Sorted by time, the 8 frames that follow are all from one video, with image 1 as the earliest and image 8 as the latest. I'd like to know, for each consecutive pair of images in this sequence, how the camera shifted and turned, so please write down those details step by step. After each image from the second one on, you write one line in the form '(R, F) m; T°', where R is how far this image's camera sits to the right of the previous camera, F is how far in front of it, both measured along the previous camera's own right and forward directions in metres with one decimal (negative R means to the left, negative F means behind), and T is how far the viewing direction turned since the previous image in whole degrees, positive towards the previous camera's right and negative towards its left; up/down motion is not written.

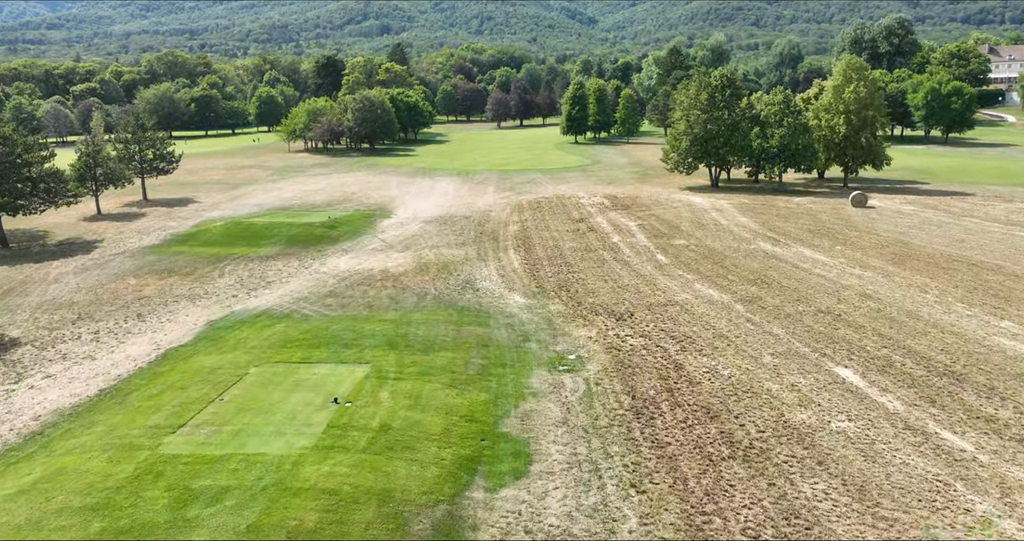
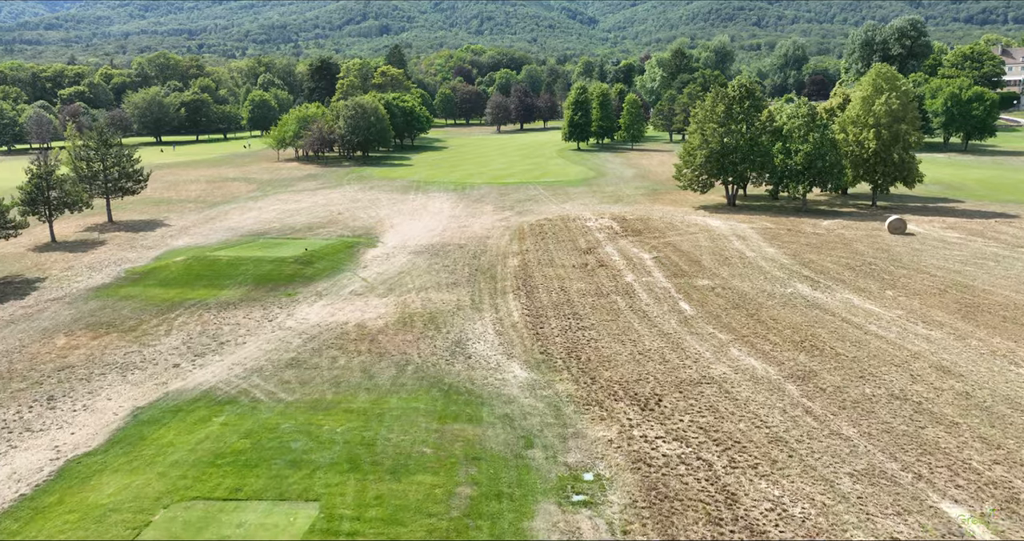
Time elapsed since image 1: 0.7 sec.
(0.0, +4.2) m; 0°
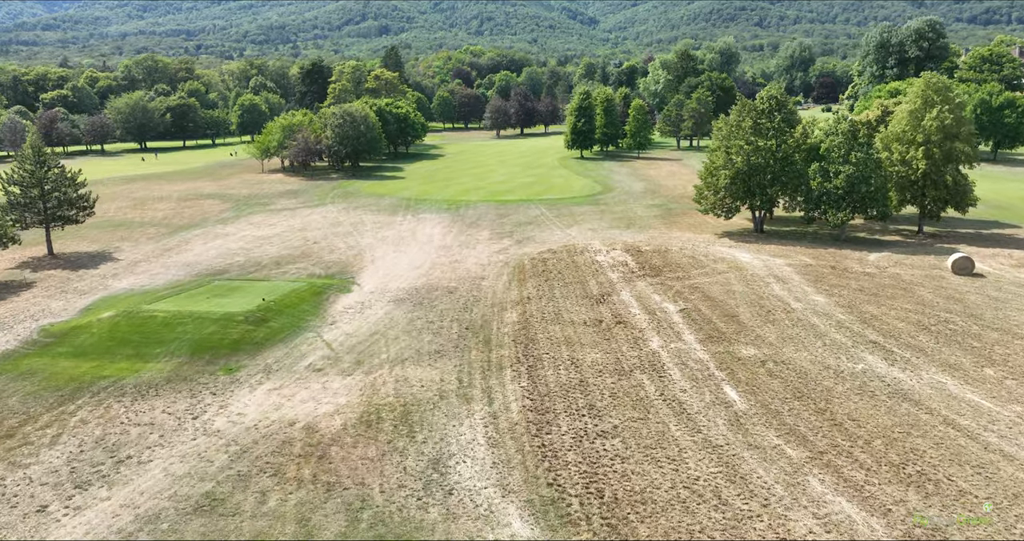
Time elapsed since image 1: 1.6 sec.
(+0.1, +5.7) m; 0°
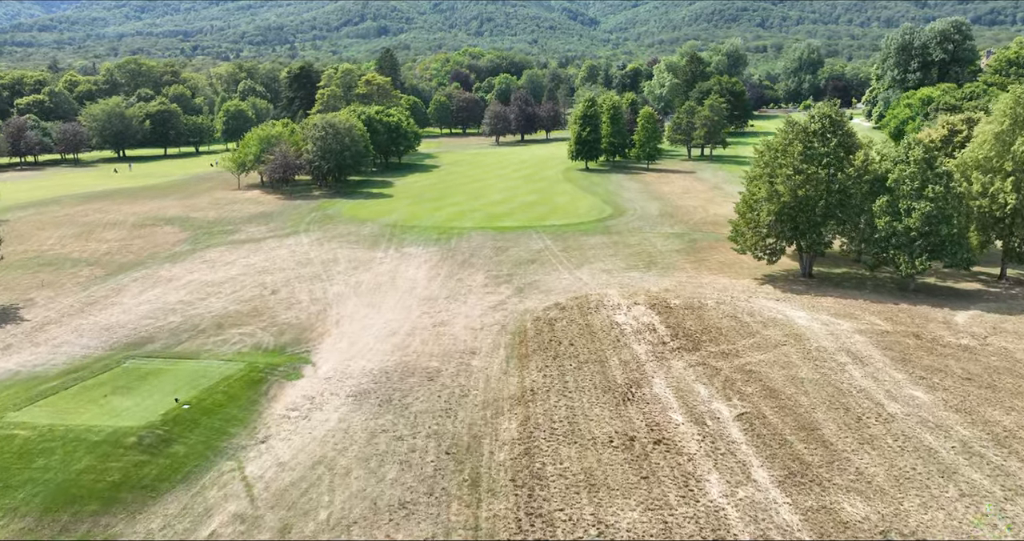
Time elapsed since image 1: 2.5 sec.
(0.0, +7.3) m; 0°
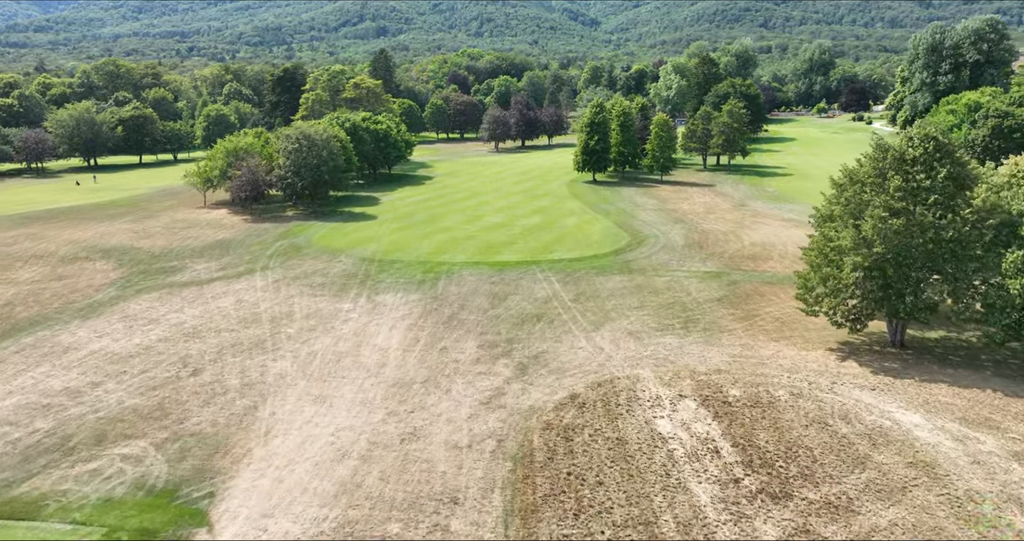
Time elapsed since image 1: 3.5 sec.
(0.0, +8.7) m; 0°
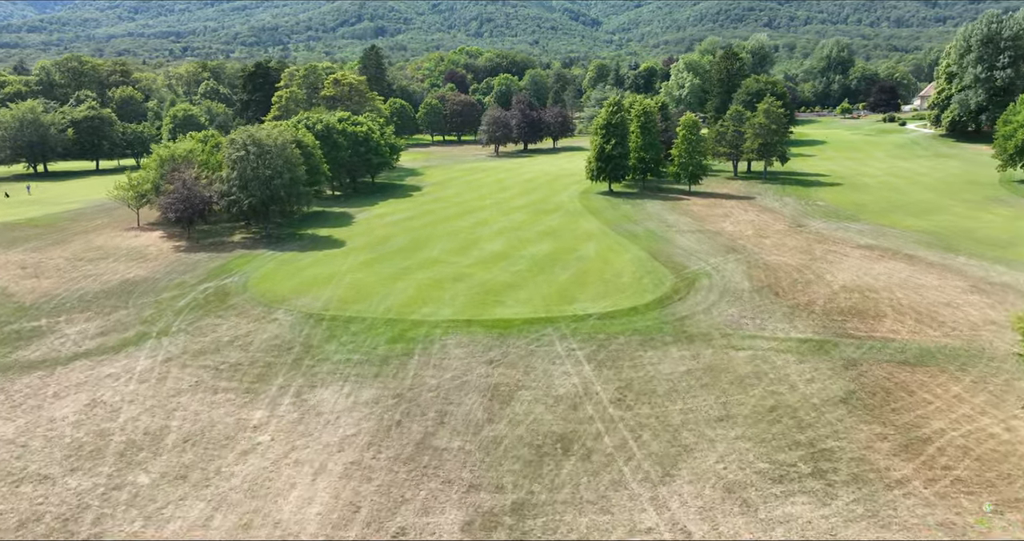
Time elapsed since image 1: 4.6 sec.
(-0.3, +13.1) m; 0°
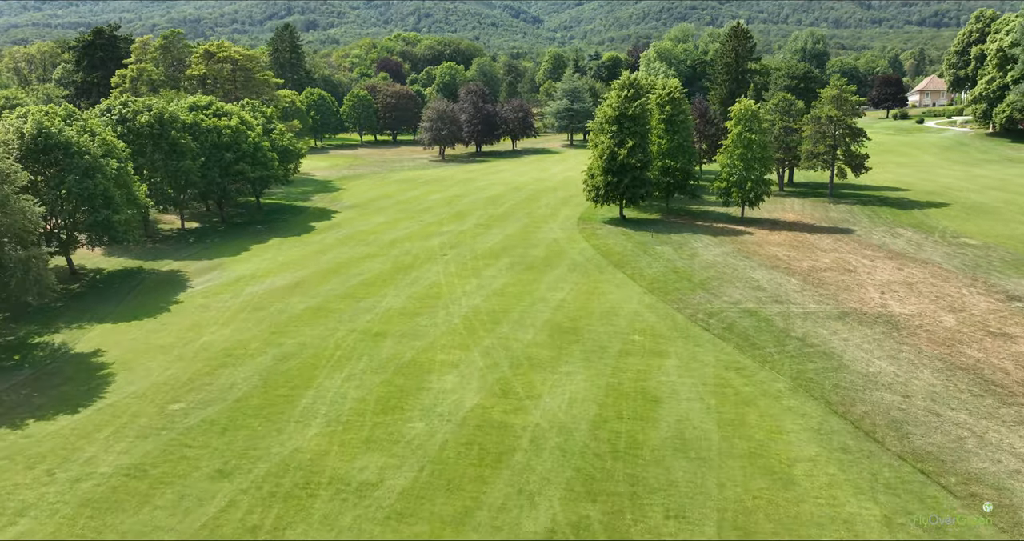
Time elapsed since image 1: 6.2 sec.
(-1.4, +27.9) m; +5°
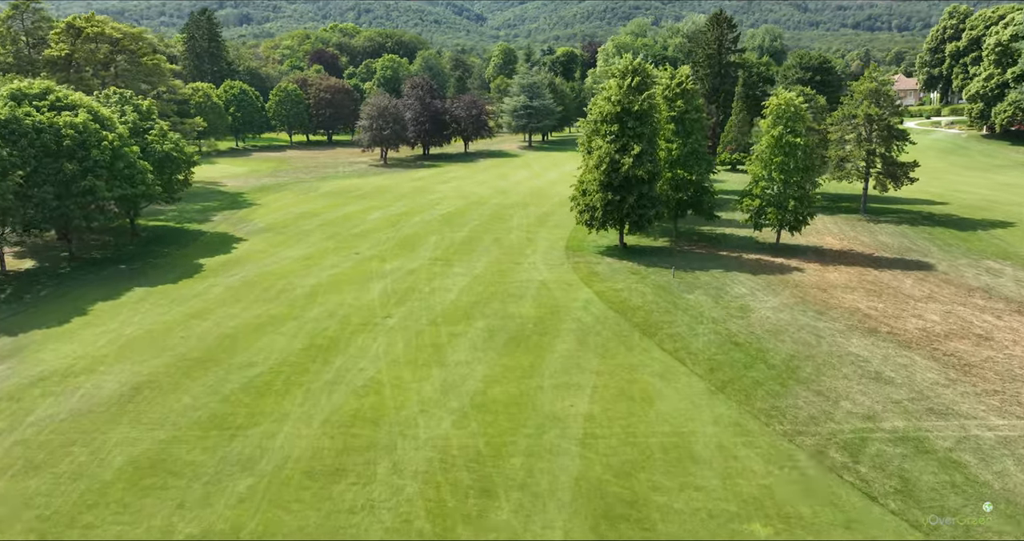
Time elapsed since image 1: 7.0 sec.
(-1.2, +13.2) m; +4°
